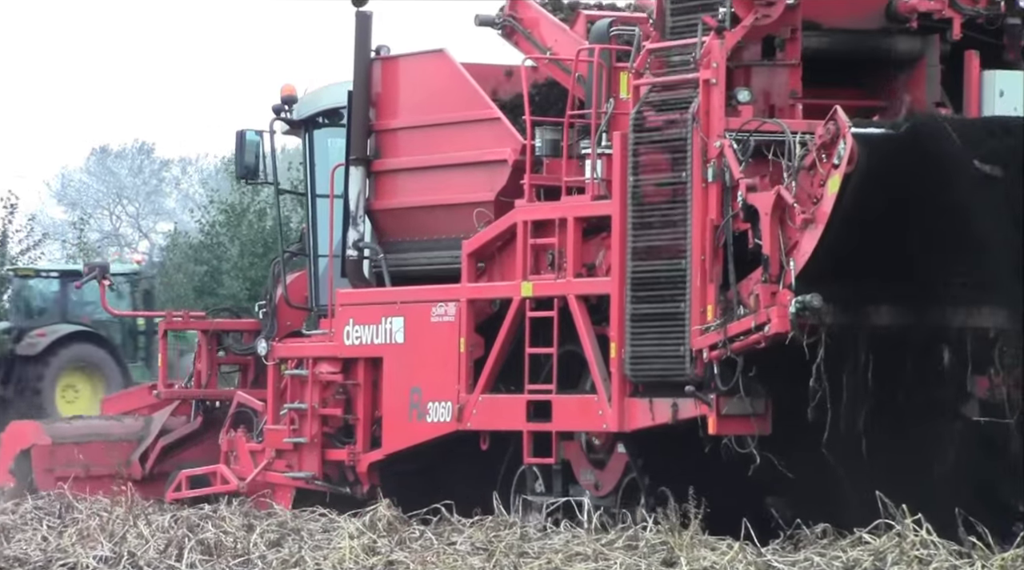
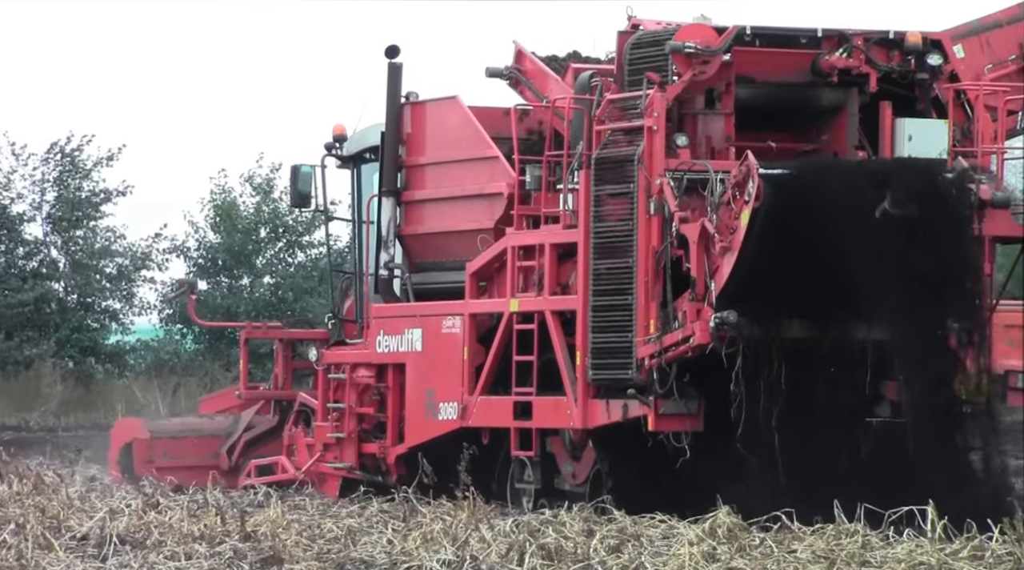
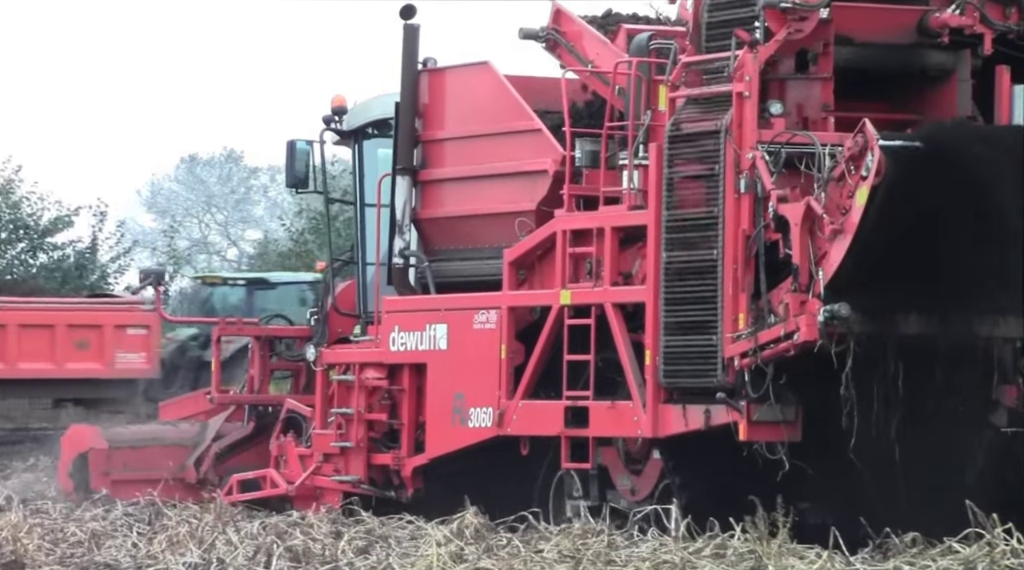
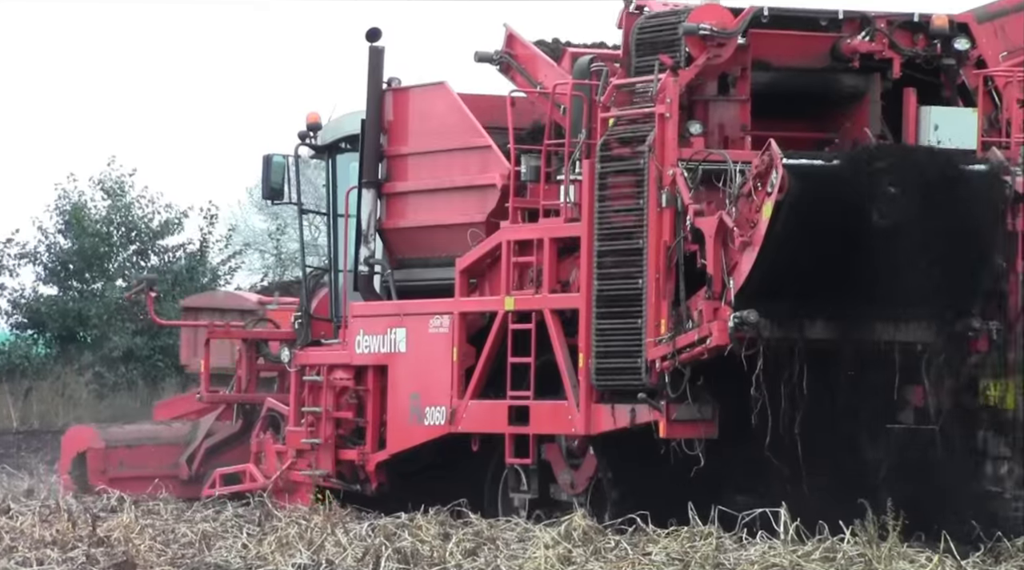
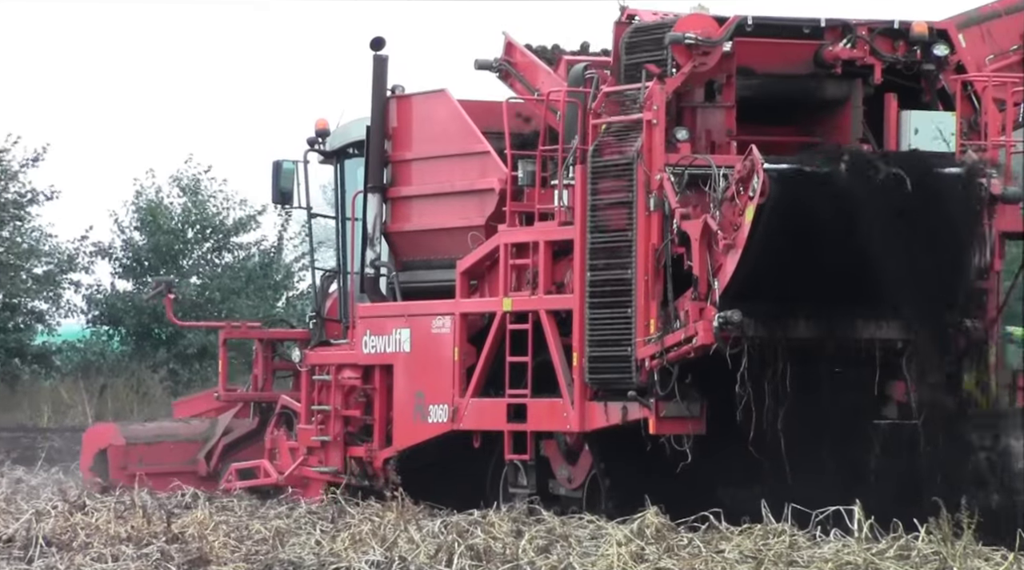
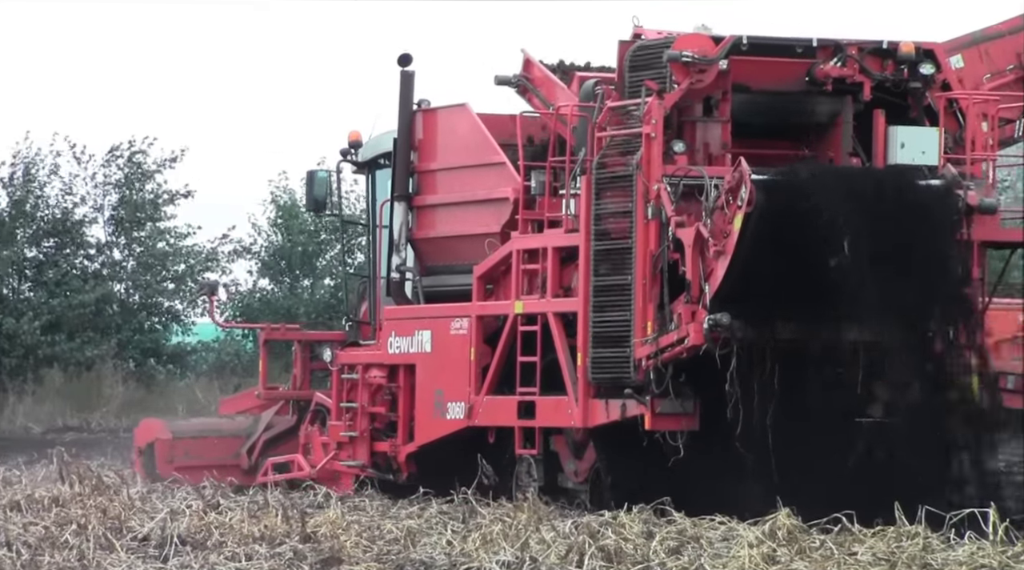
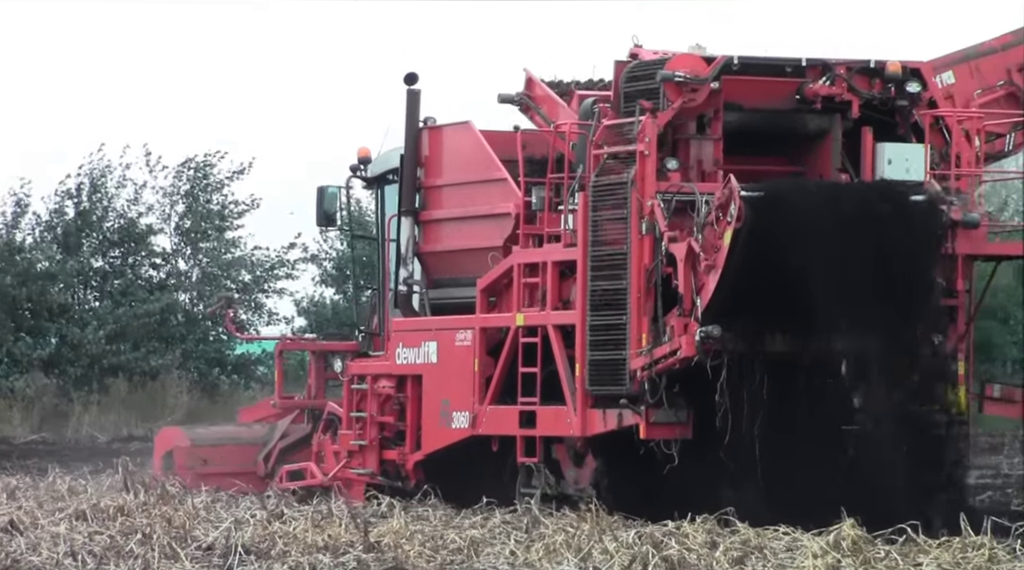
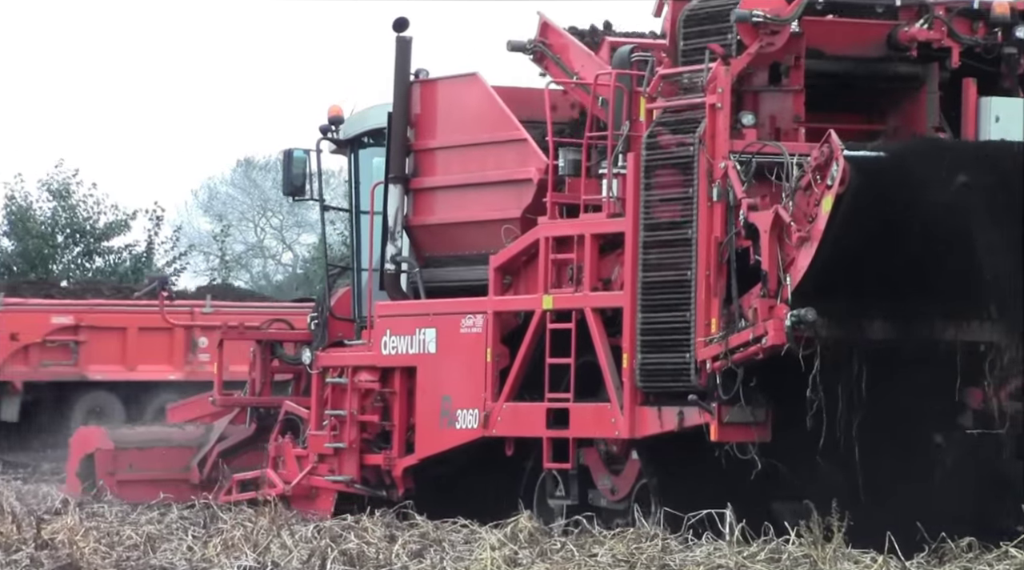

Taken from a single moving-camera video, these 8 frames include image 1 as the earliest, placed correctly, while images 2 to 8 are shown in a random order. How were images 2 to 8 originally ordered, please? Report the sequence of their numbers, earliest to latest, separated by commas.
3, 8, 4, 5, 2, 6, 7
